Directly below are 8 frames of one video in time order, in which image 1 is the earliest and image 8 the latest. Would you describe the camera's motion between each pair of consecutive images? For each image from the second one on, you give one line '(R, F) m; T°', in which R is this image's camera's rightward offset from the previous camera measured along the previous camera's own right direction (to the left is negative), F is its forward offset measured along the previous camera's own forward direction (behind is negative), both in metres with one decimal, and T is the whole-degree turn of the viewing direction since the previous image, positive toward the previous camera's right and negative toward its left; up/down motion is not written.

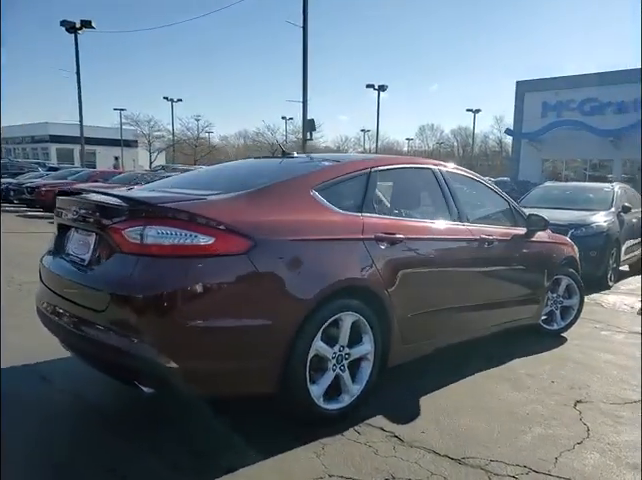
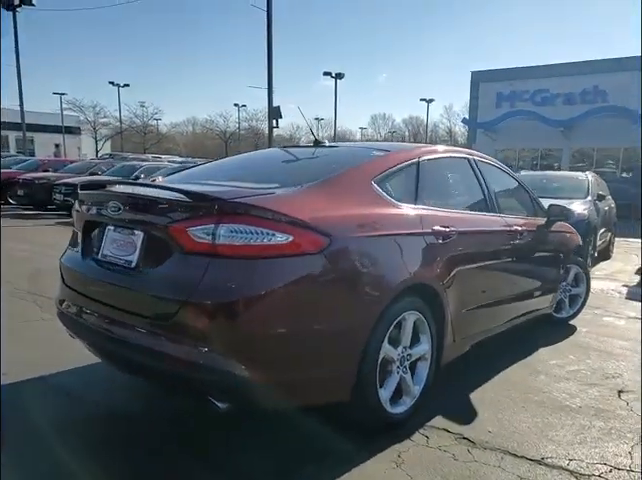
(-0.6, +0.2) m; +5°
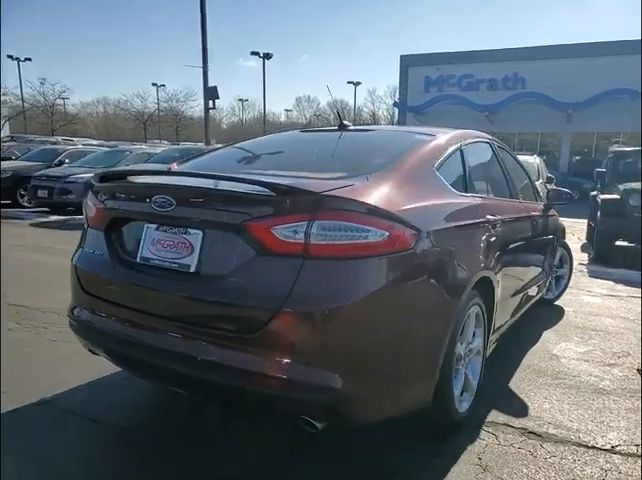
(-0.7, +0.3) m; +9°
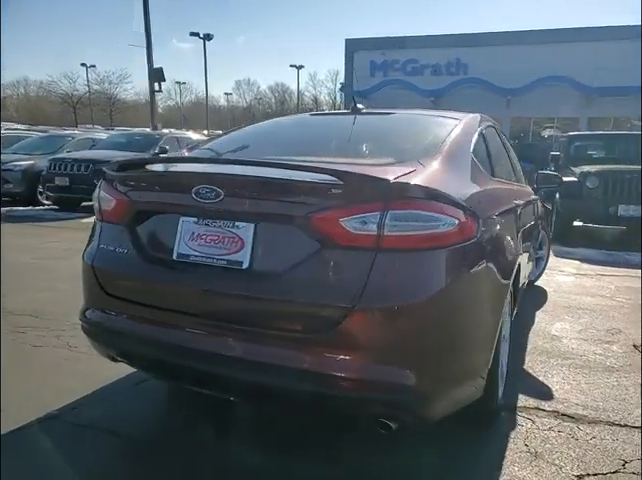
(-0.5, +0.2) m; +7°
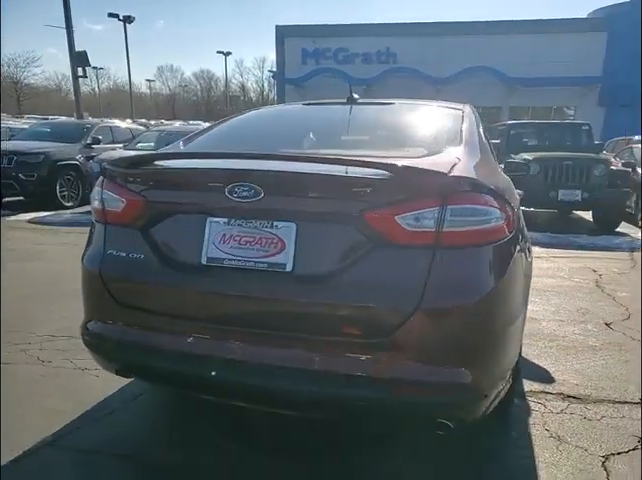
(-0.4, +0.1) m; +8°
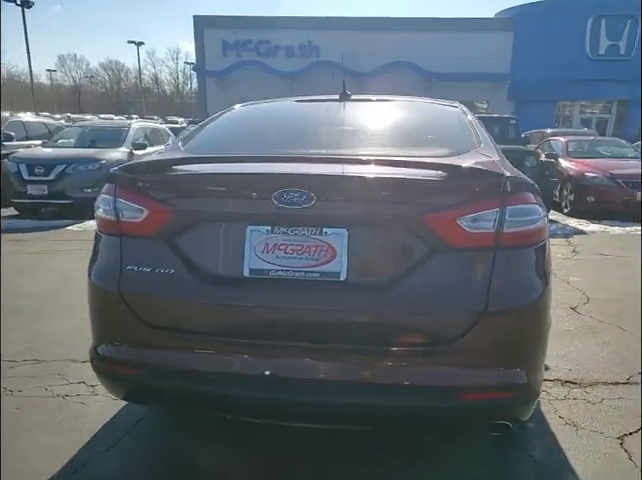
(-0.5, +0.1) m; +9°
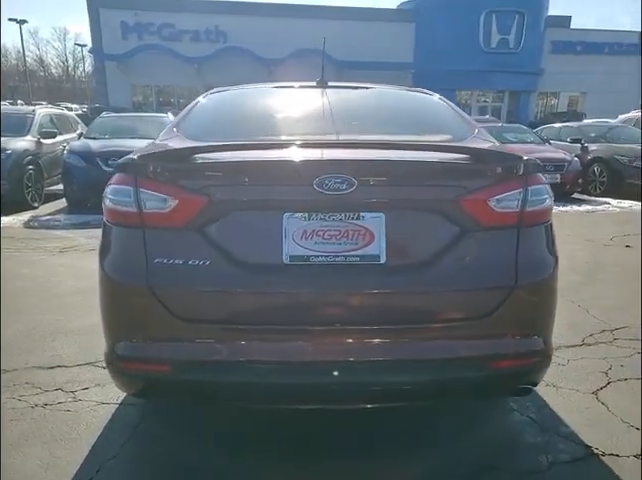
(-0.5, 0.0) m; +10°
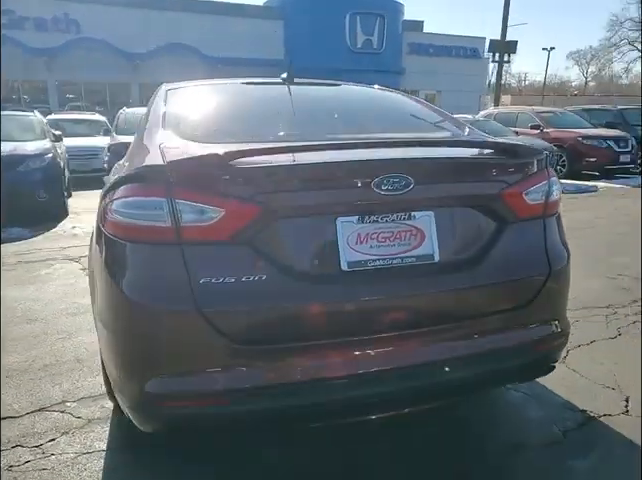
(-0.6, +0.2) m; +14°
